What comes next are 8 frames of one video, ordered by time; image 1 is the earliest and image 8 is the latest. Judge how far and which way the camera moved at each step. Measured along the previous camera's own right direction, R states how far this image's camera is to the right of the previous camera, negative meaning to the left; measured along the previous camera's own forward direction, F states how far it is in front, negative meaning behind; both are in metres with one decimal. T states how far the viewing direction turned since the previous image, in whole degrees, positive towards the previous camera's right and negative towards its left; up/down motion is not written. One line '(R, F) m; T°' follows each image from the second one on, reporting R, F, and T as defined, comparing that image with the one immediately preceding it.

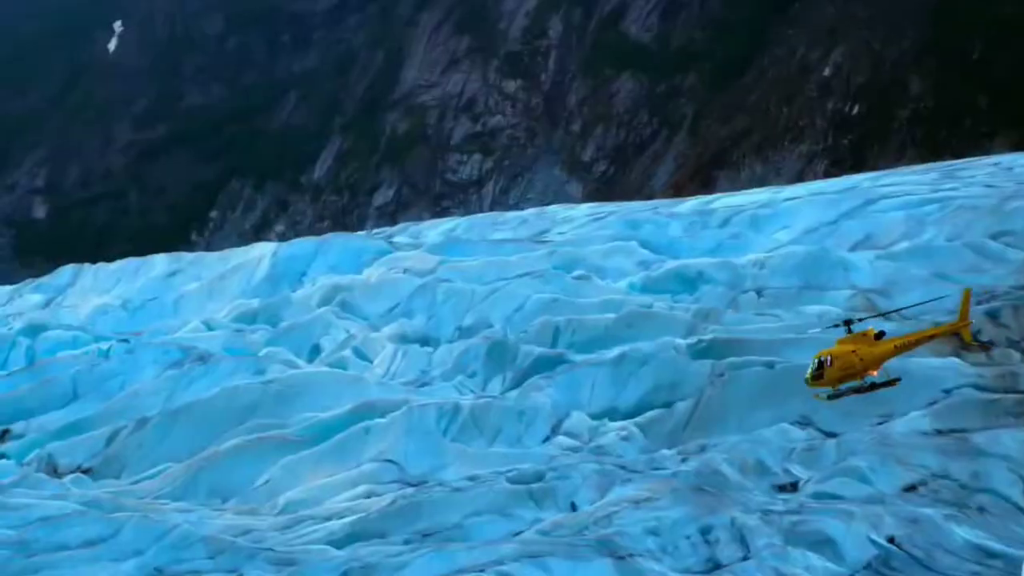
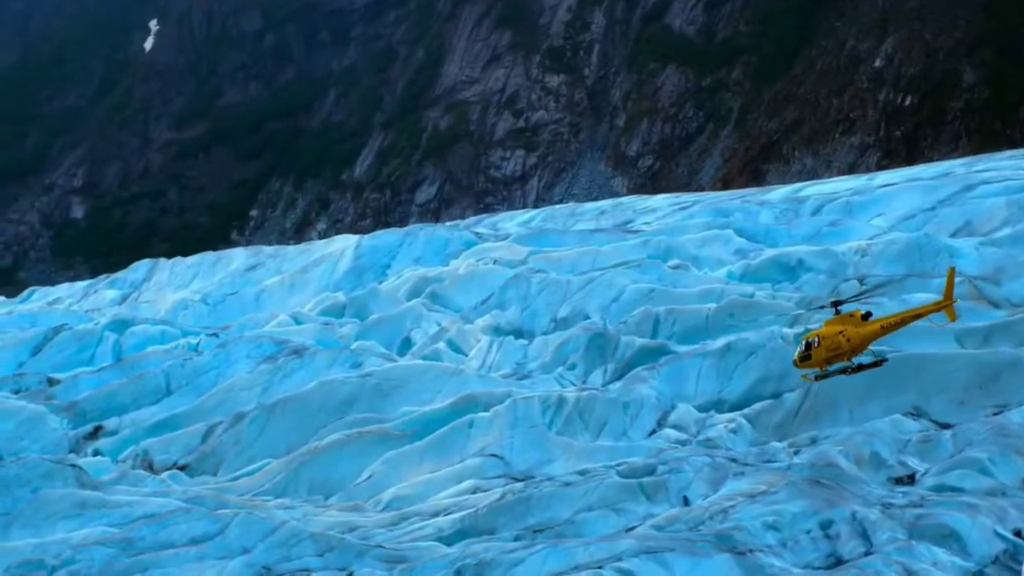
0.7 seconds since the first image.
(-0.8, +0.4) m; -1°
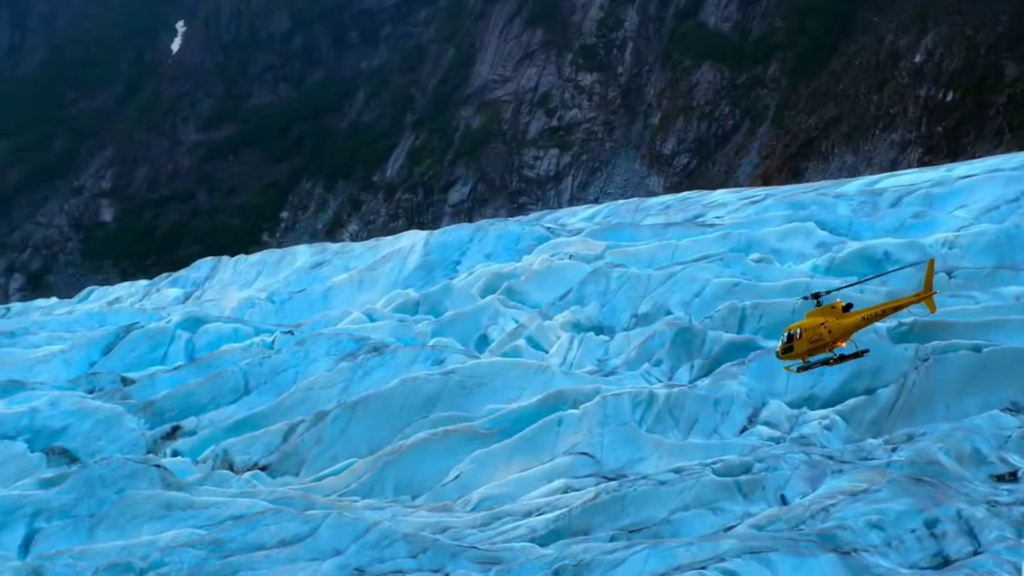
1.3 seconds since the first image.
(-0.7, +0.4) m; 0°
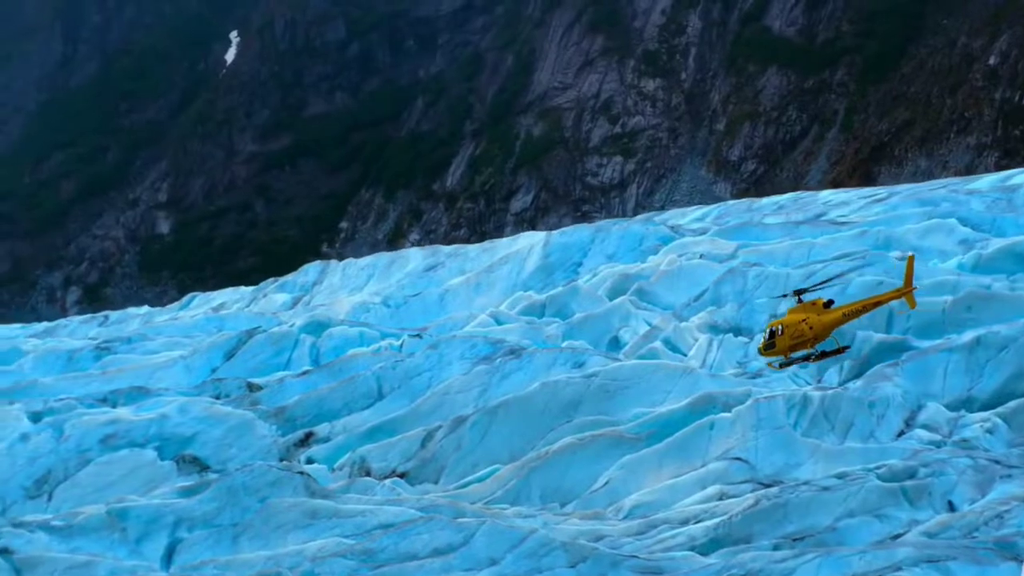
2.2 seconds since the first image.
(-1.1, +0.5) m; -1°
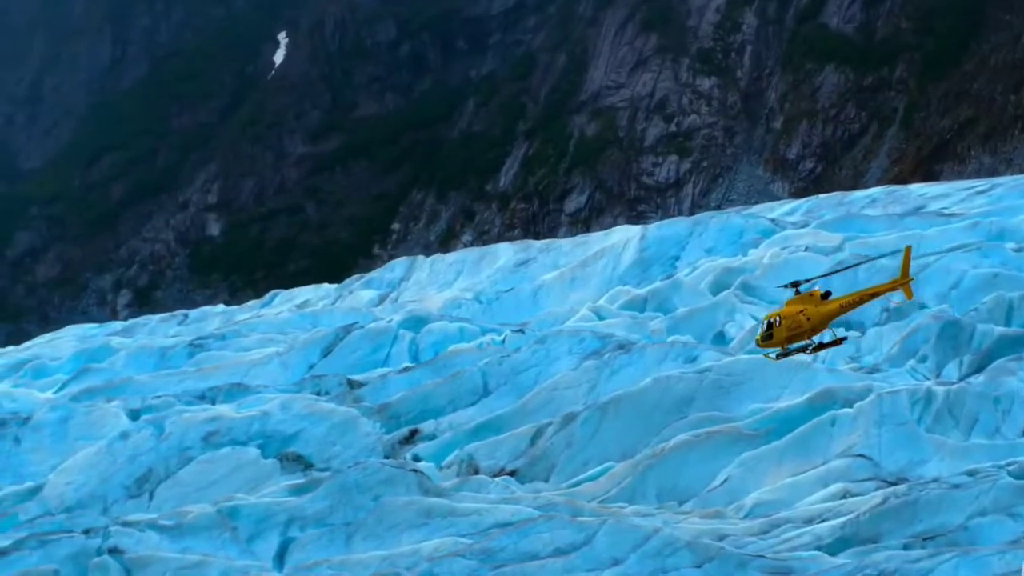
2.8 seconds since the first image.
(-0.7, +0.4) m; -1°
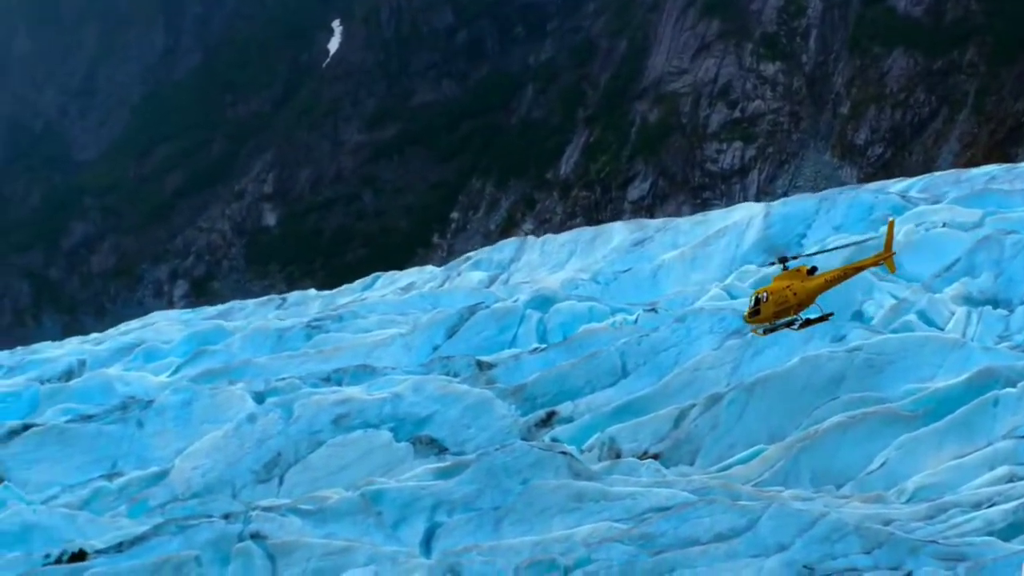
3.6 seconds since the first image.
(-1.0, +0.5) m; -1°
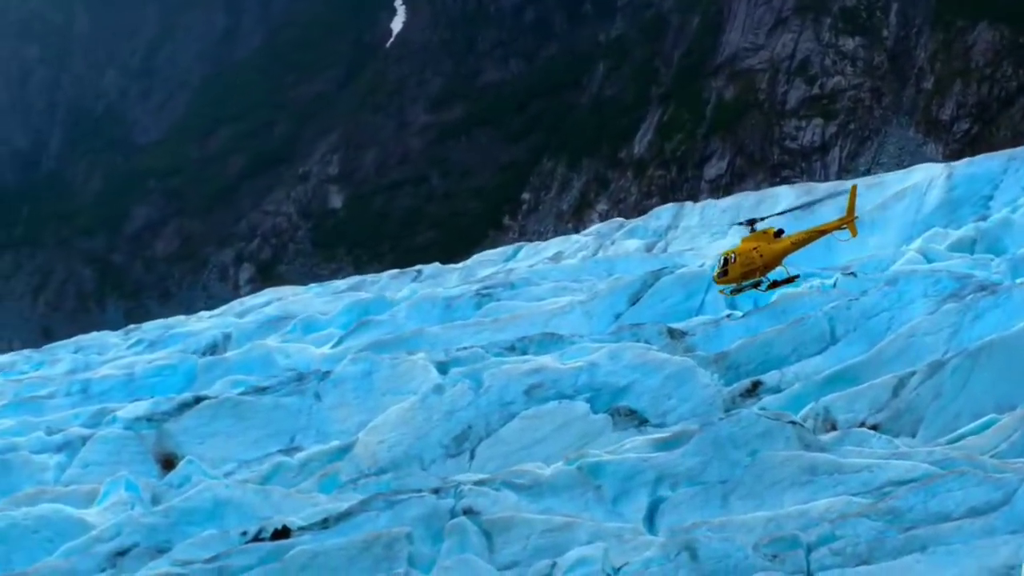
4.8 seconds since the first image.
(-1.5, +0.8) m; -1°
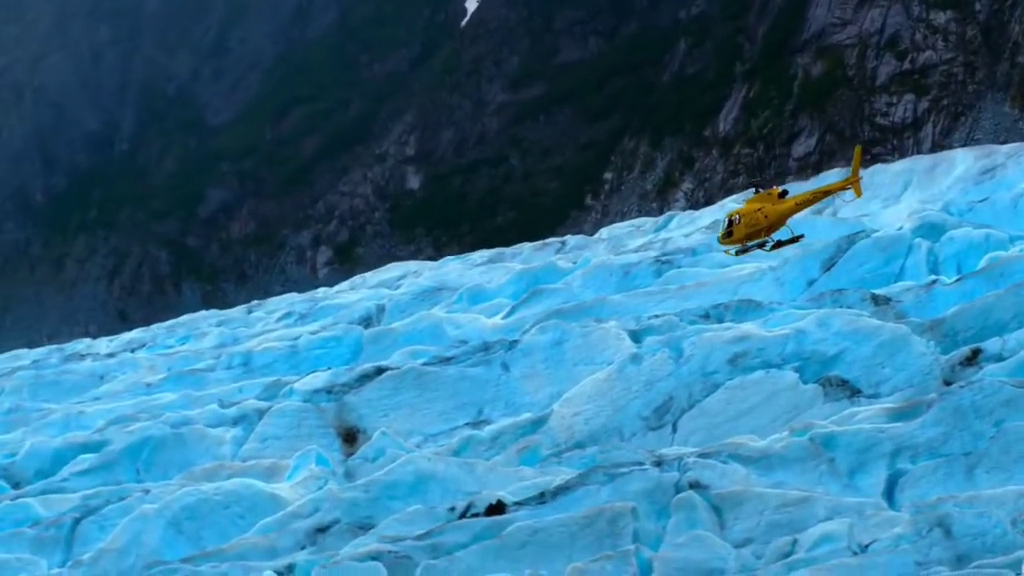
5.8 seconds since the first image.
(-1.3, +0.7) m; -2°
